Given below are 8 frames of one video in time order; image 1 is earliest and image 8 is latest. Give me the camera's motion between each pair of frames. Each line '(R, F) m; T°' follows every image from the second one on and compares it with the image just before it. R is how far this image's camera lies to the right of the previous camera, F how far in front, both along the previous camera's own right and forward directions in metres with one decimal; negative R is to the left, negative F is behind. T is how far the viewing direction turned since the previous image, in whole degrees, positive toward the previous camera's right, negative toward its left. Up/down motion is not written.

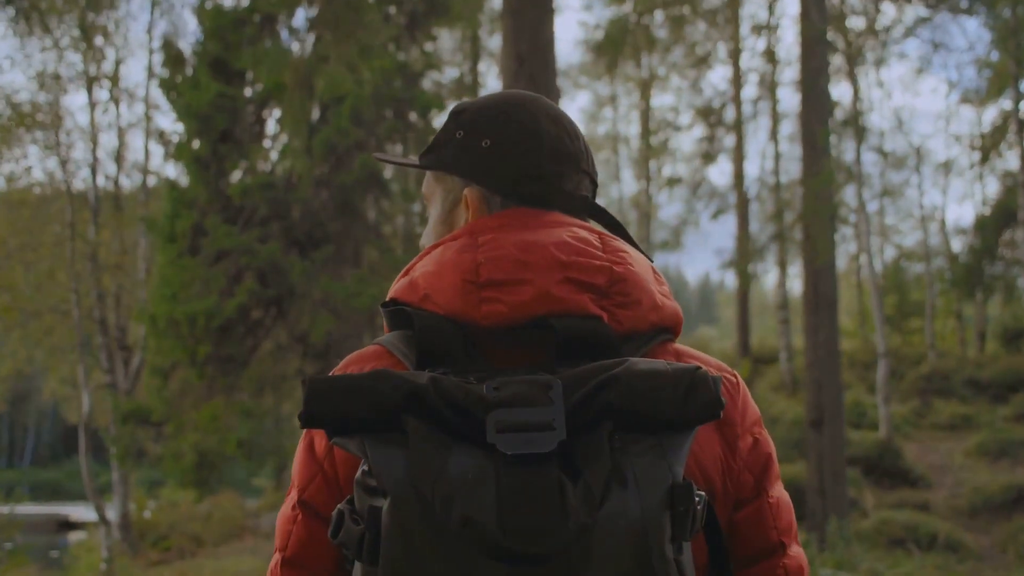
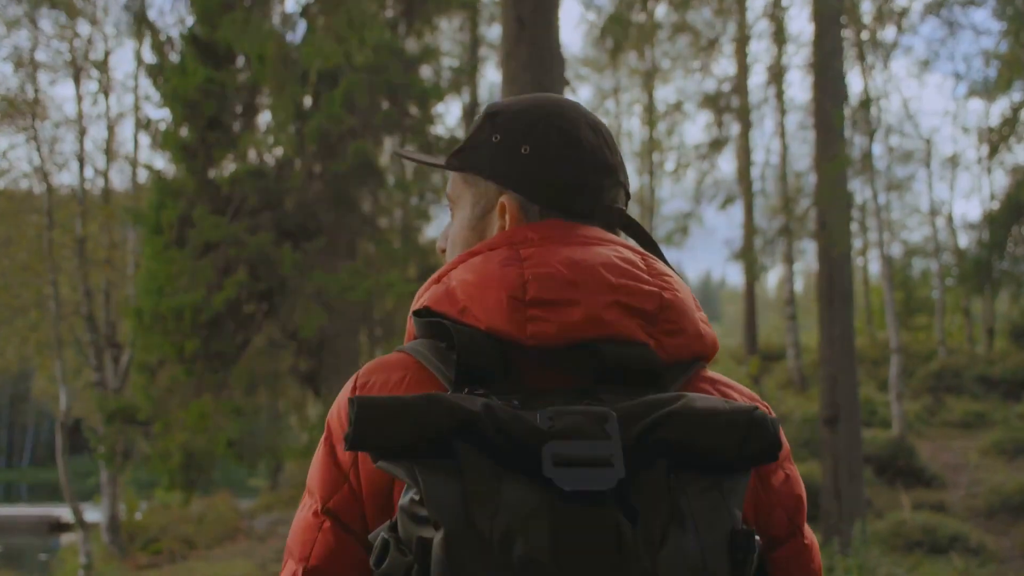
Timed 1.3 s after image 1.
(0.0, +0.5) m; 0°
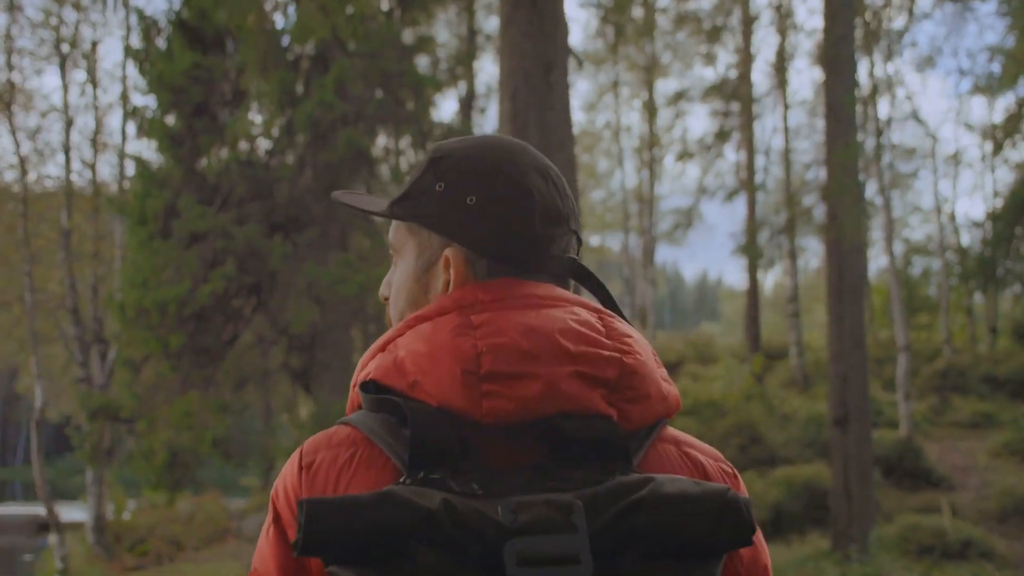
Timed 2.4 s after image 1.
(0.0, +0.4) m; 0°
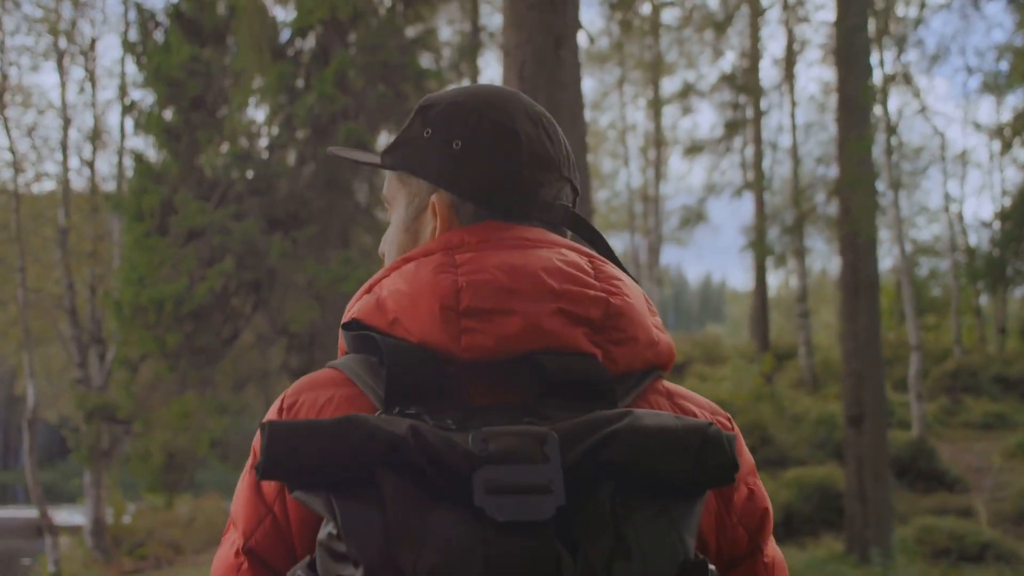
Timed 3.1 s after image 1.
(0.0, +0.3) m; 0°
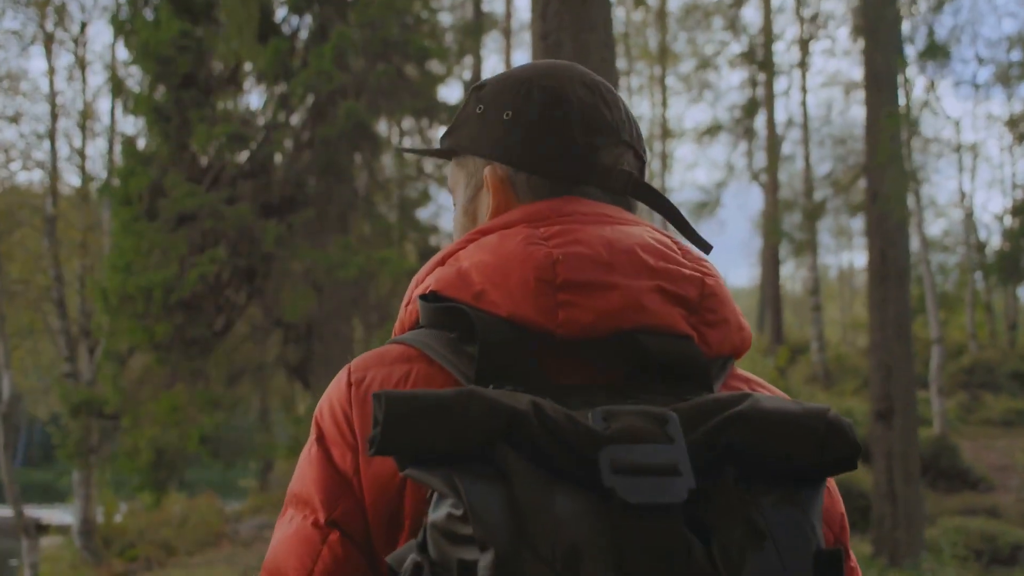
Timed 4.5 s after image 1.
(-0.1, +0.6) m; 0°
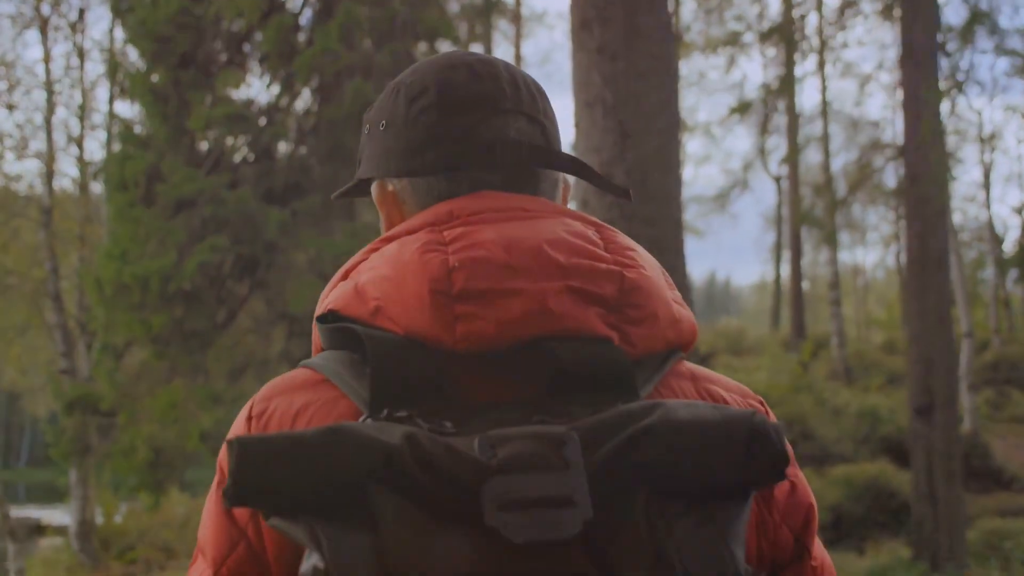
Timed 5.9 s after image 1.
(-0.1, +0.5) m; 0°
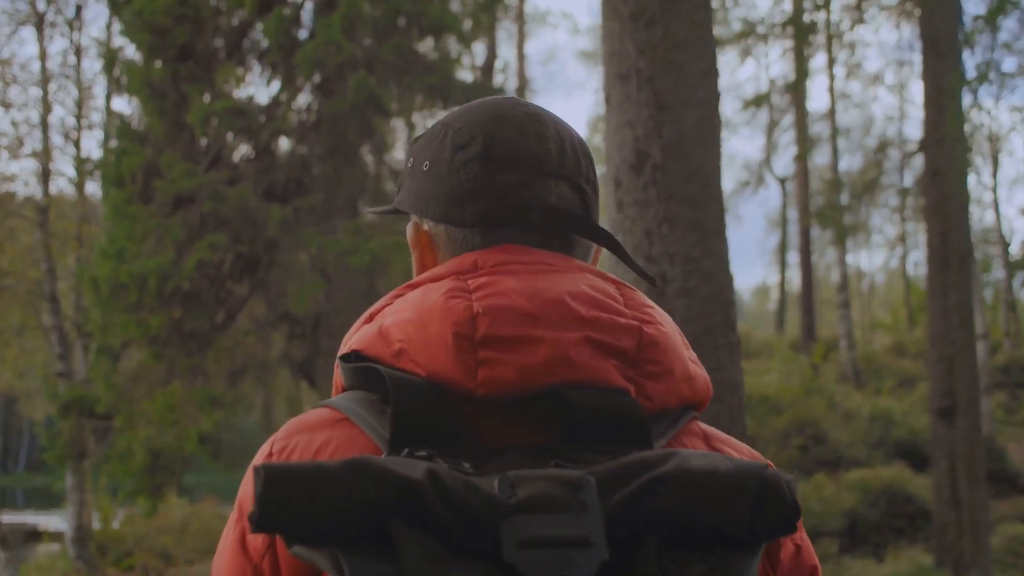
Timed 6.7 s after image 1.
(-0.1, +0.3) m; 0°
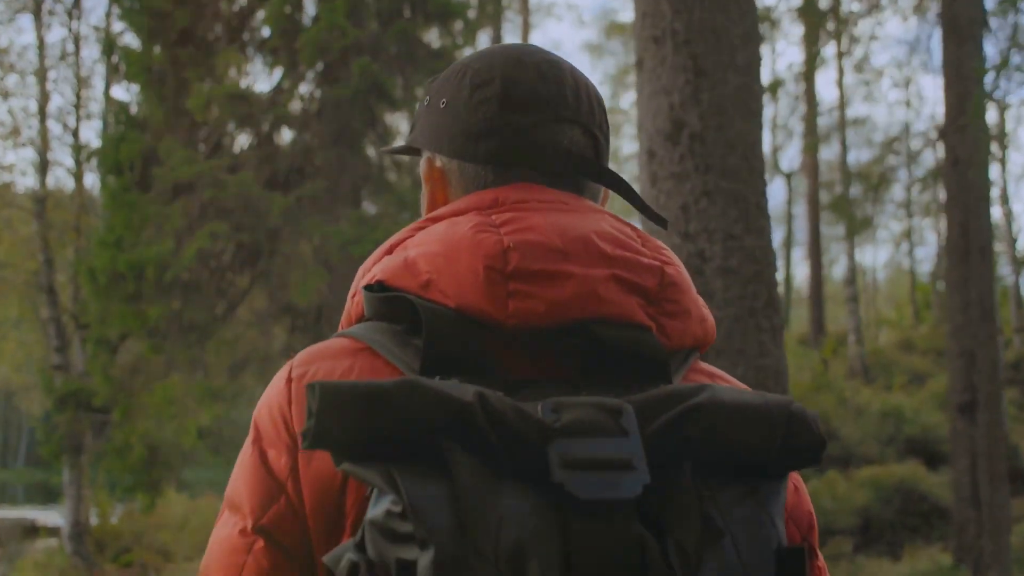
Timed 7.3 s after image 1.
(-0.1, +0.2) m; 0°
